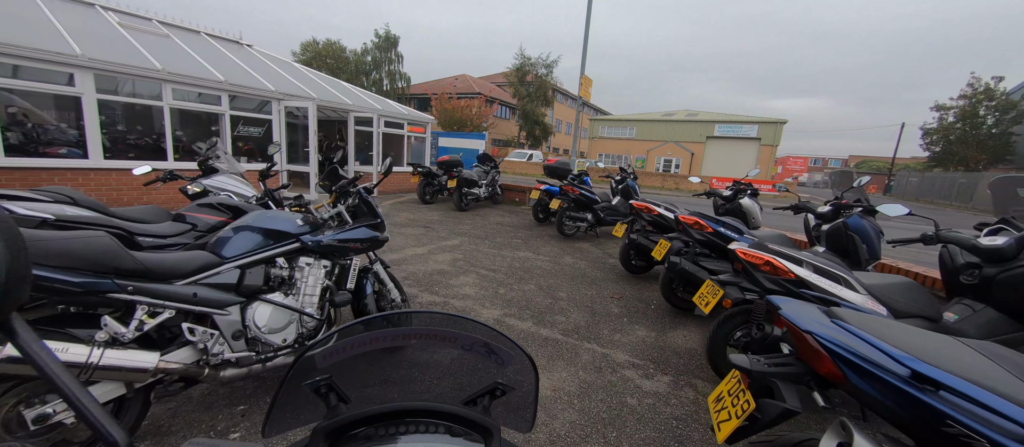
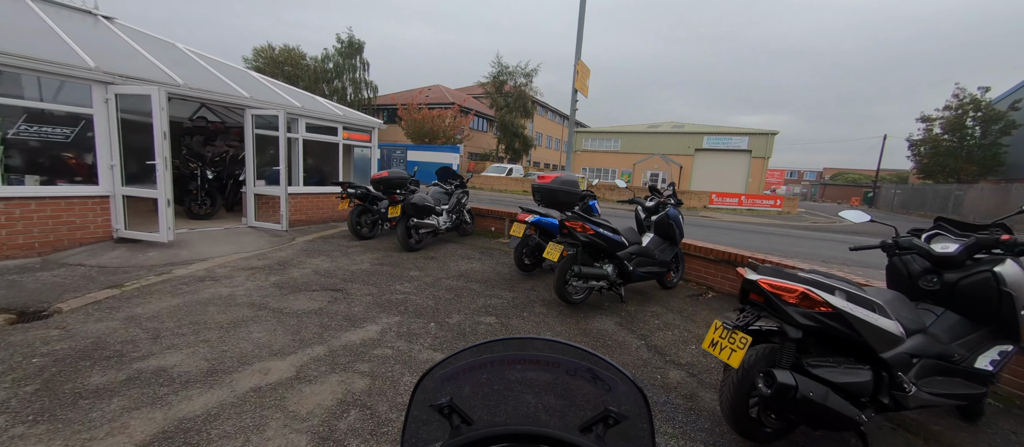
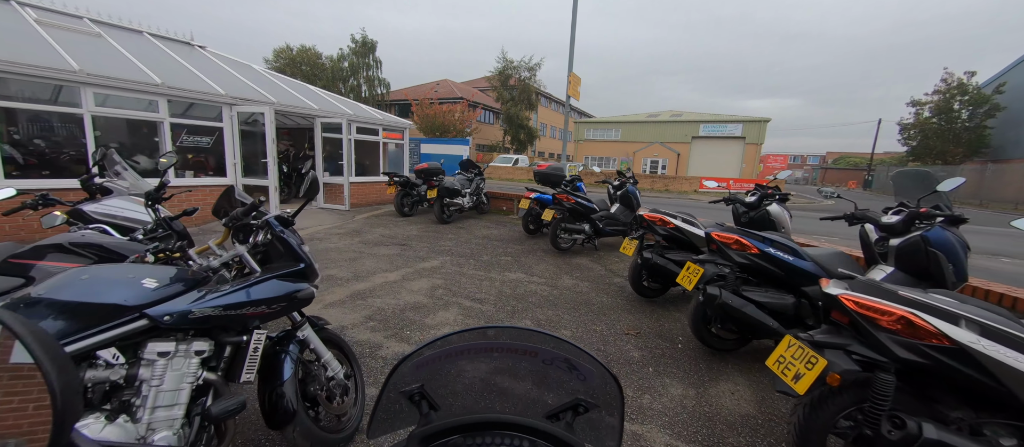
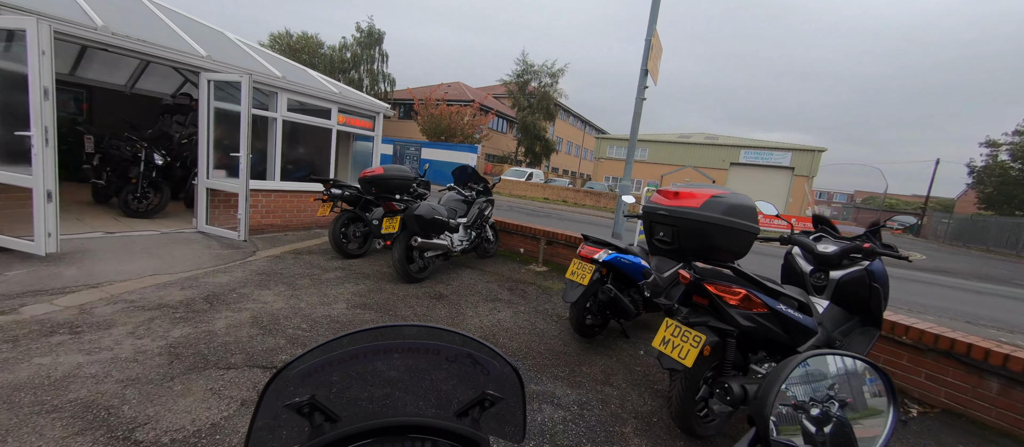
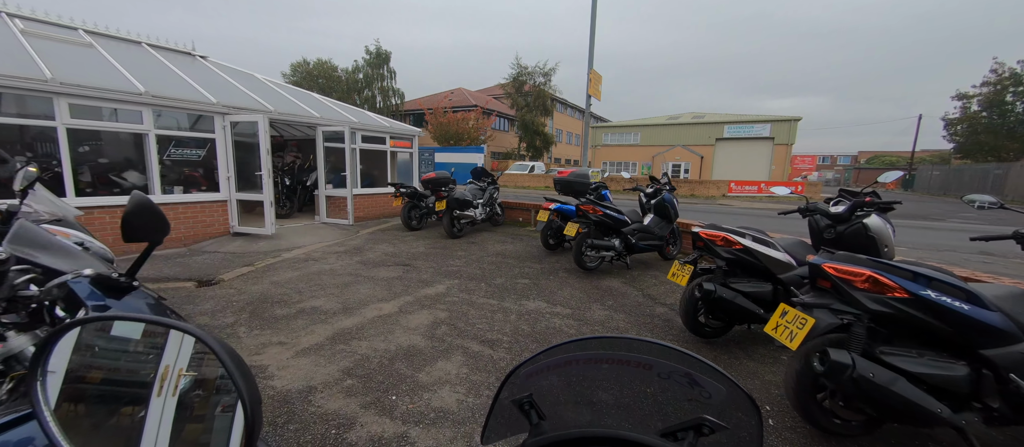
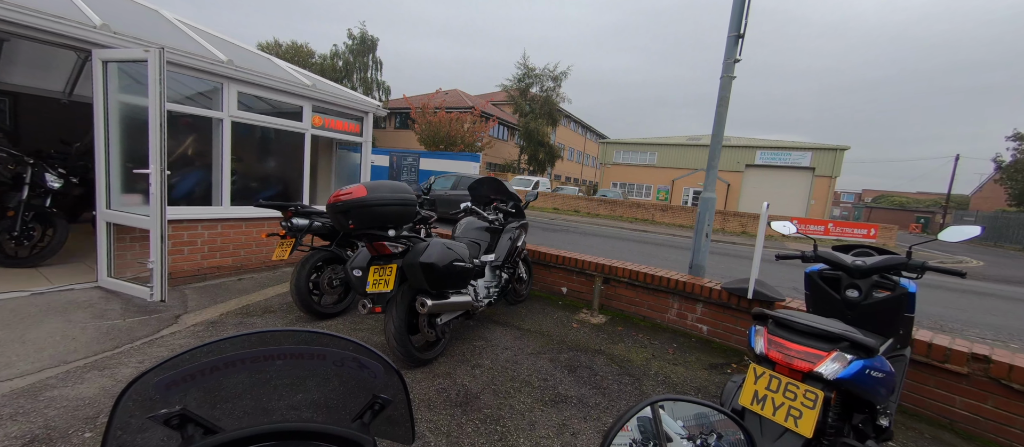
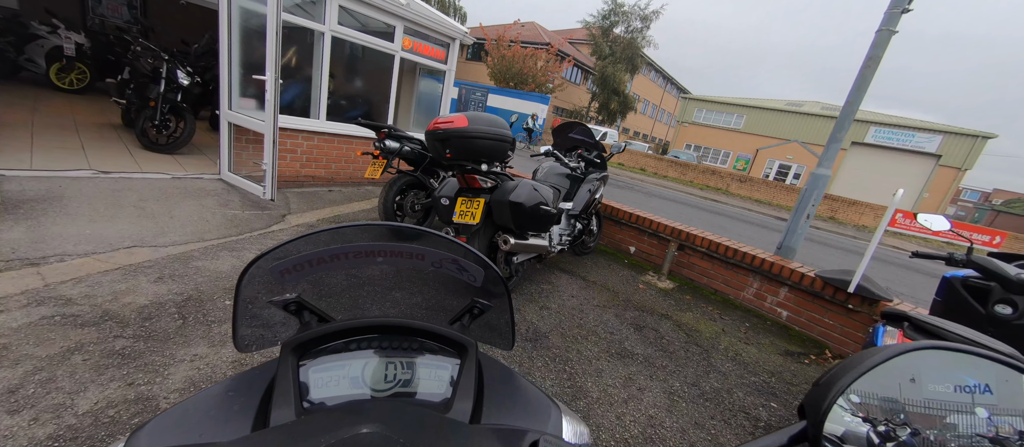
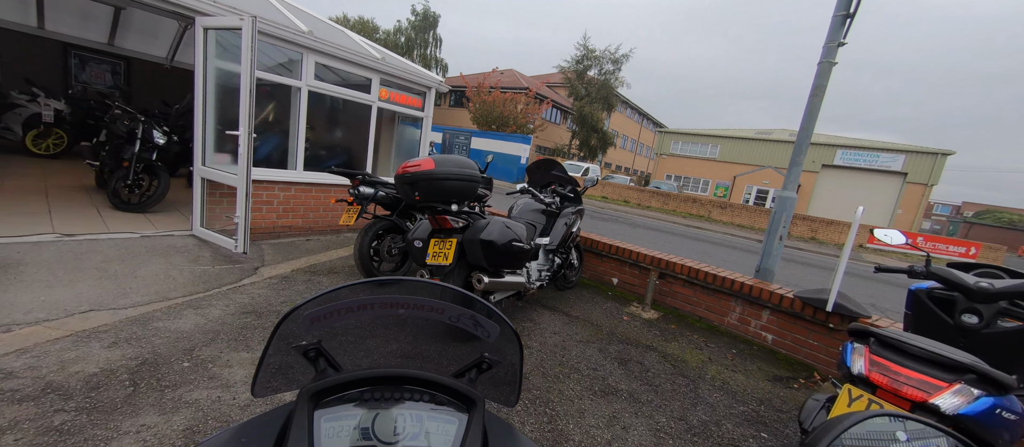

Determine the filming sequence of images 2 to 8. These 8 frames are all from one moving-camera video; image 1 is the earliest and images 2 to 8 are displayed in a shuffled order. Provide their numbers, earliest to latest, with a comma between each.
3, 5, 2, 4, 6, 8, 7
